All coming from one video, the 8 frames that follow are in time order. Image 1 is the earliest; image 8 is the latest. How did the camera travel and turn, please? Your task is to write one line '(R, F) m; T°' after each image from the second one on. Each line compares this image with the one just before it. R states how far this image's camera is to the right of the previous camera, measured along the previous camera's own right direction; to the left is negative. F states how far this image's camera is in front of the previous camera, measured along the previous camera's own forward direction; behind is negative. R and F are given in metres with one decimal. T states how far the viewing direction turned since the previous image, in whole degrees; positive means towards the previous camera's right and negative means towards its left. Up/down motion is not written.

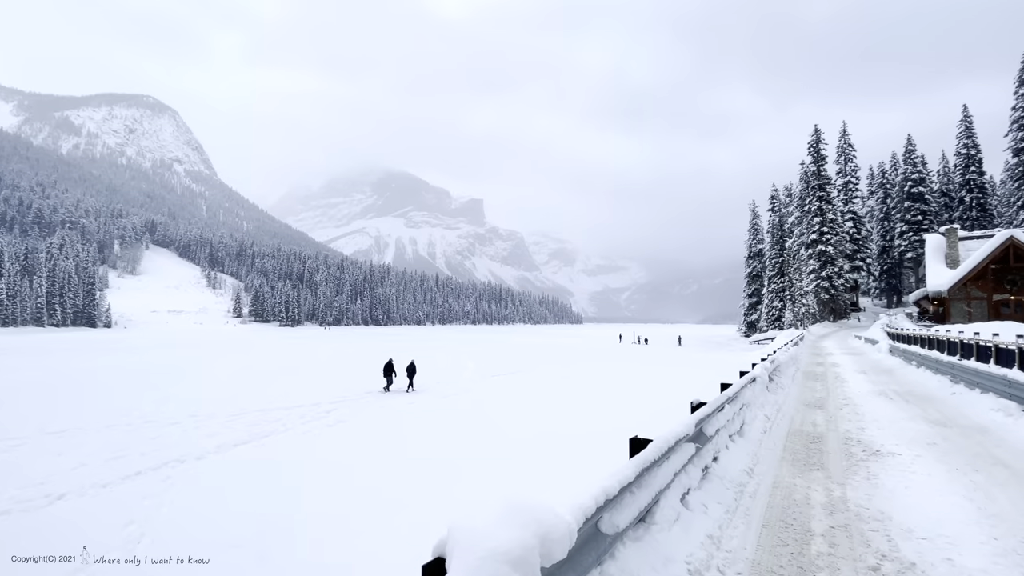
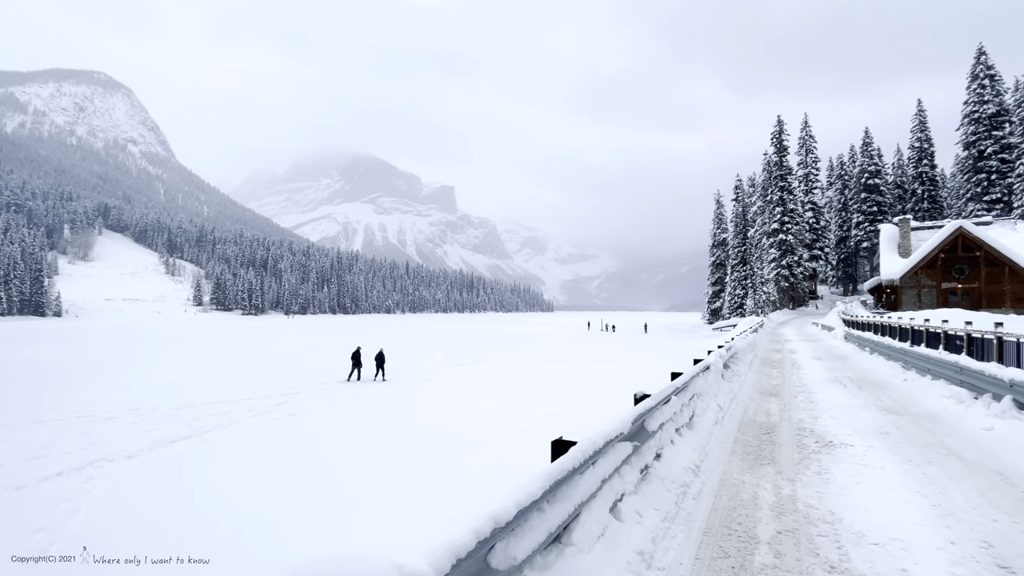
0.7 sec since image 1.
(+0.5, +0.6) m; +3°
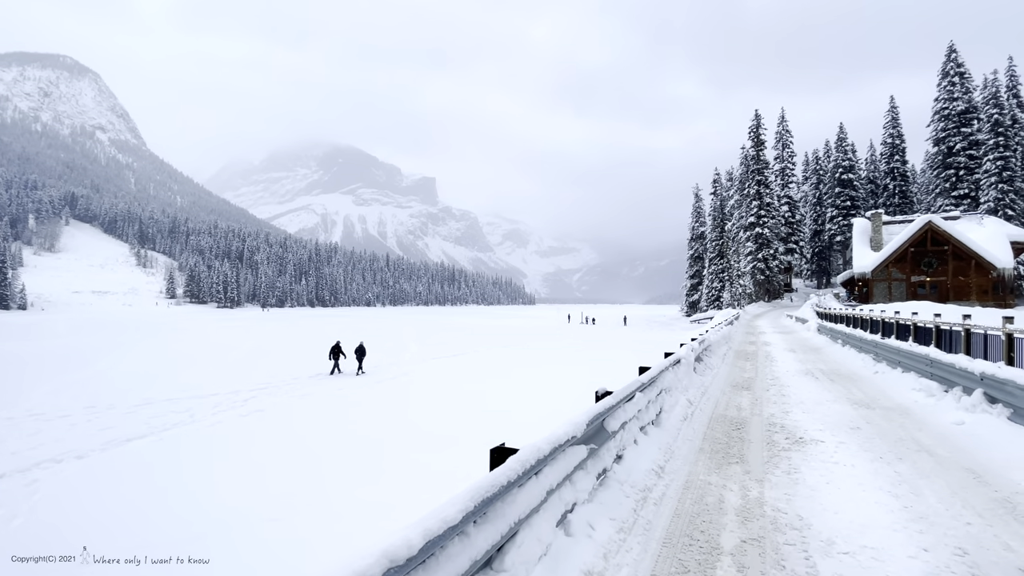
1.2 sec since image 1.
(+0.3, +0.4) m; +2°
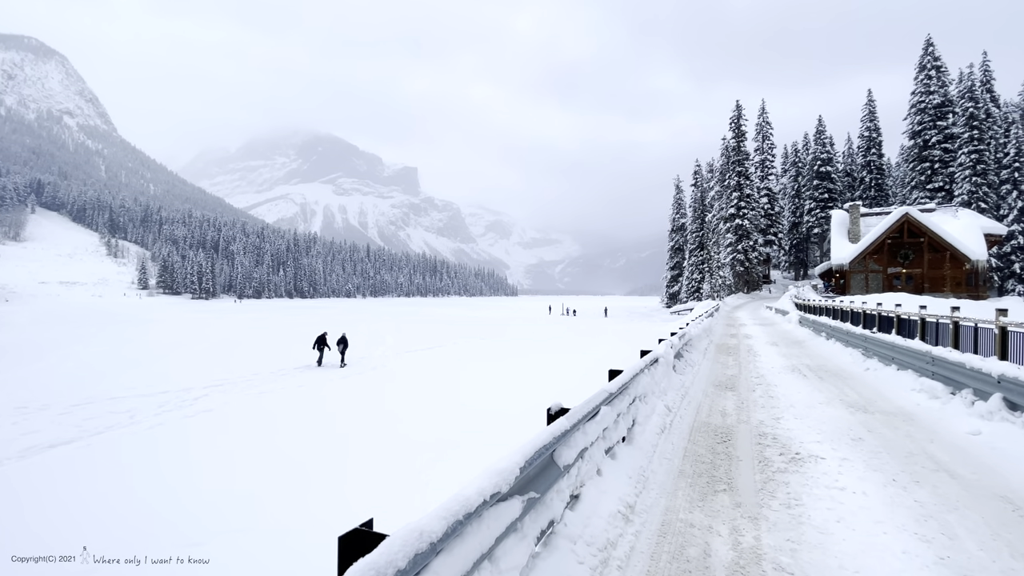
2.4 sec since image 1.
(+0.4, +1.1) m; +2°
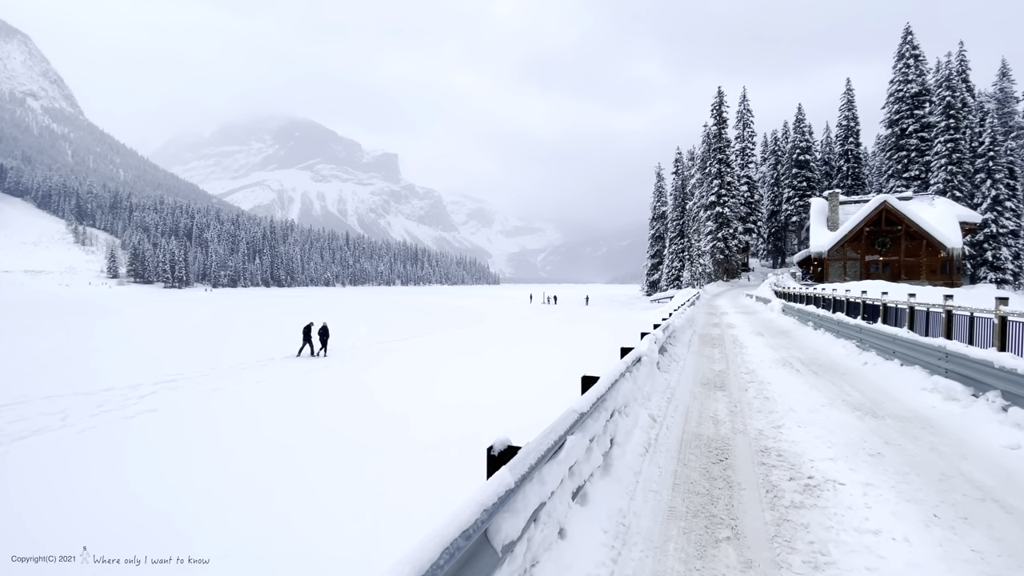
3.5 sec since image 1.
(+0.3, +1.1) m; +2°
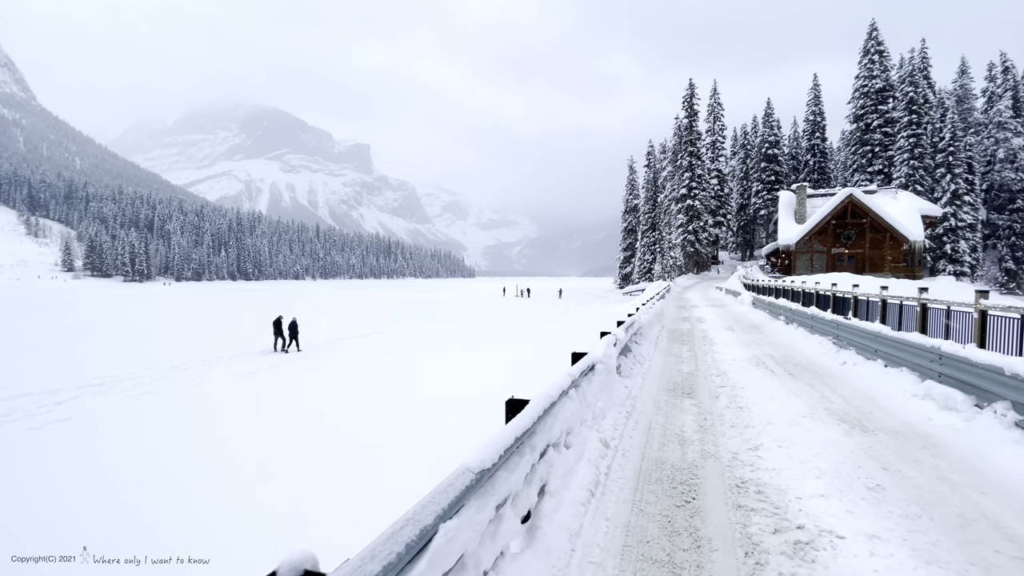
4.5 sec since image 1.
(+0.5, +1.1) m; +3°
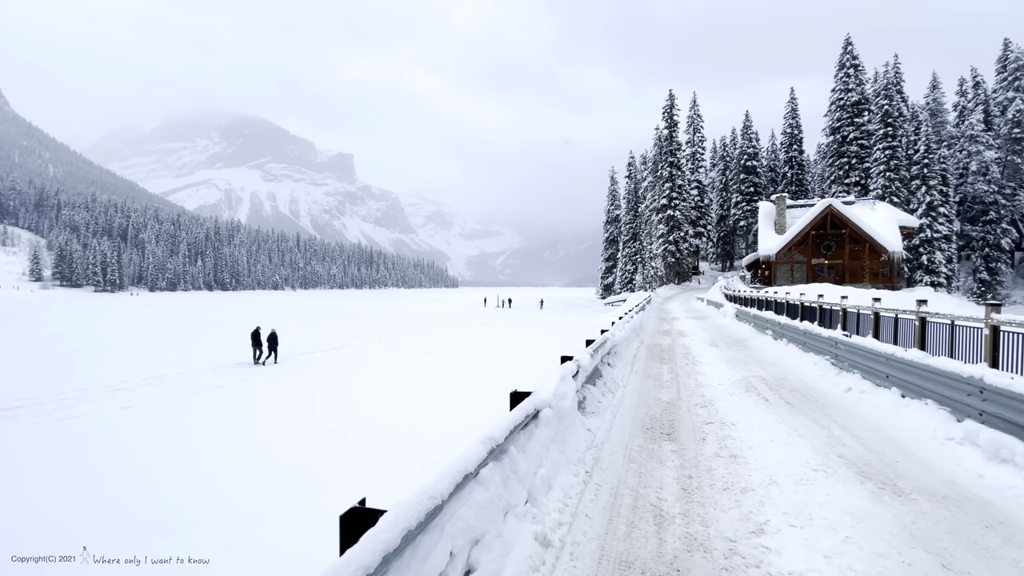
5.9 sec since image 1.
(+0.6, +1.4) m; +2°
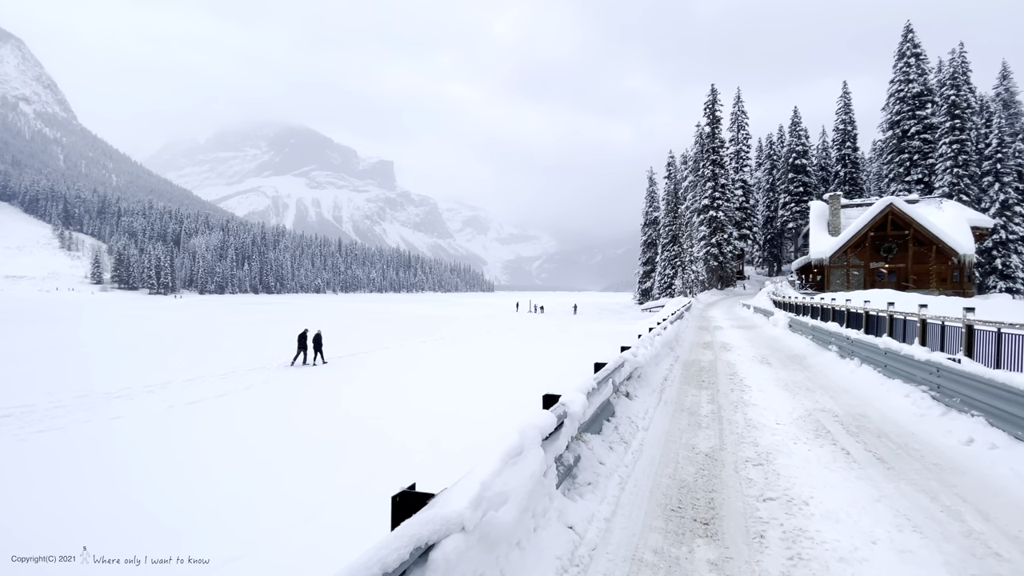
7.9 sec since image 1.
(+0.6, +1.8) m; -4°
